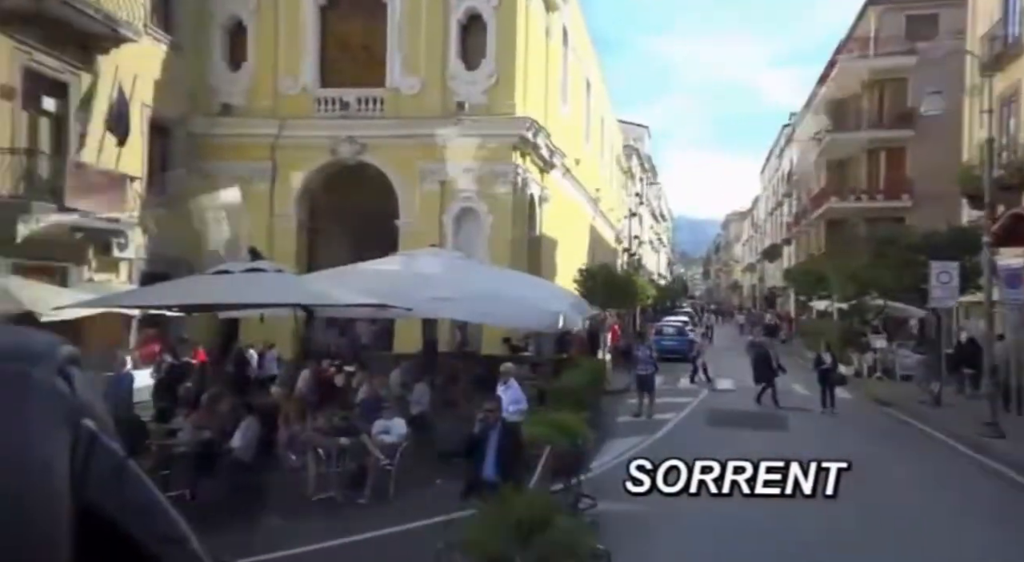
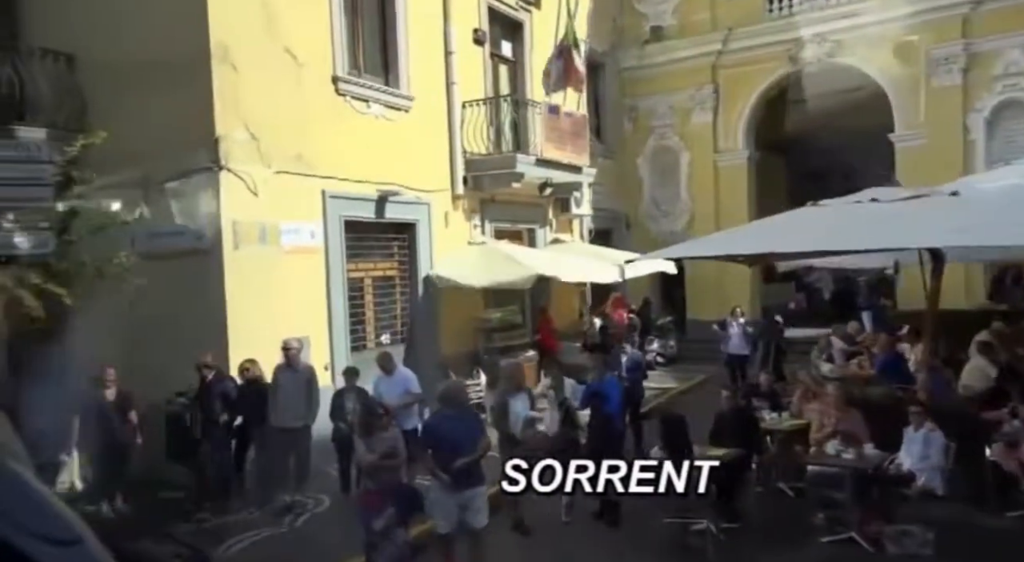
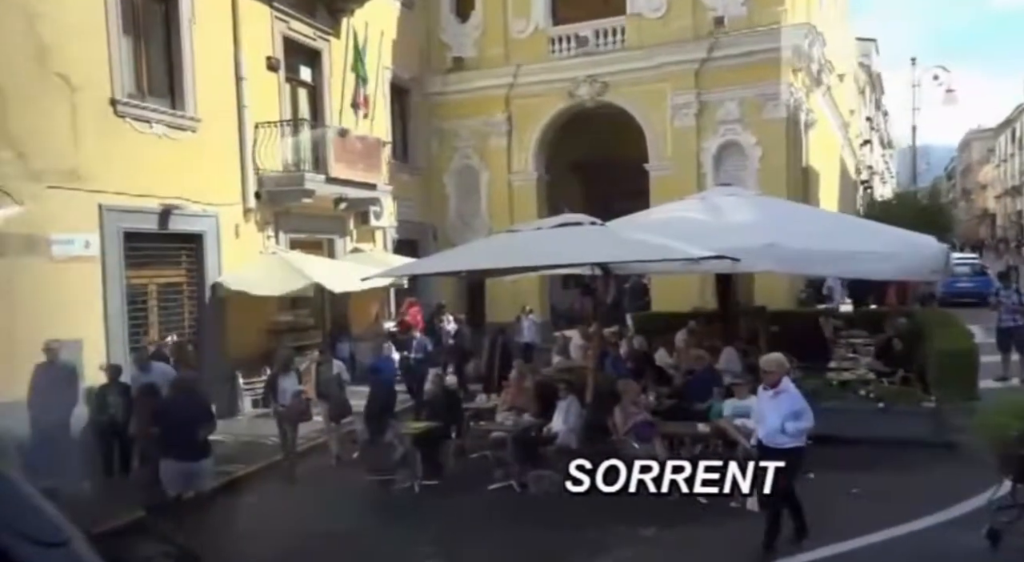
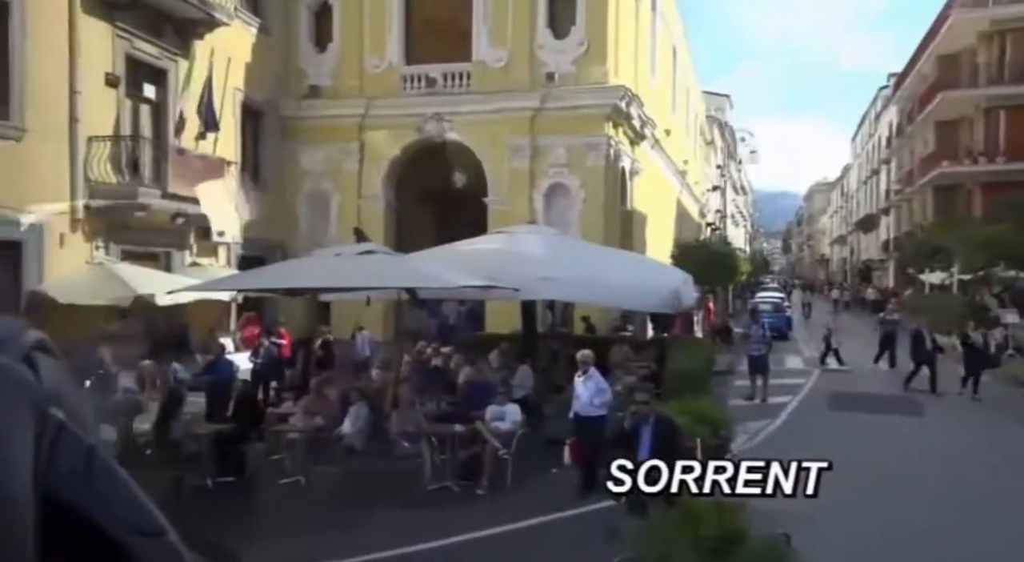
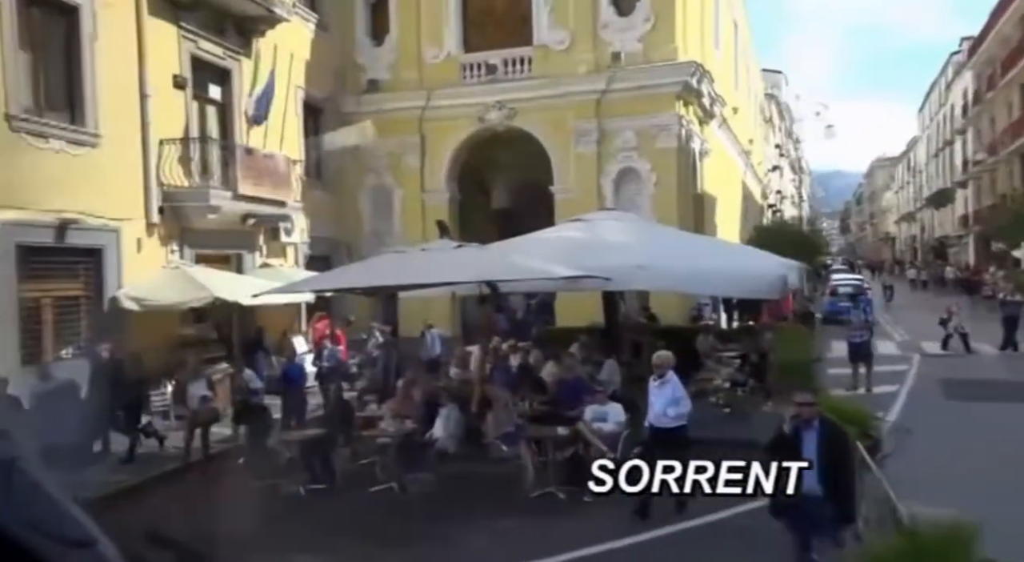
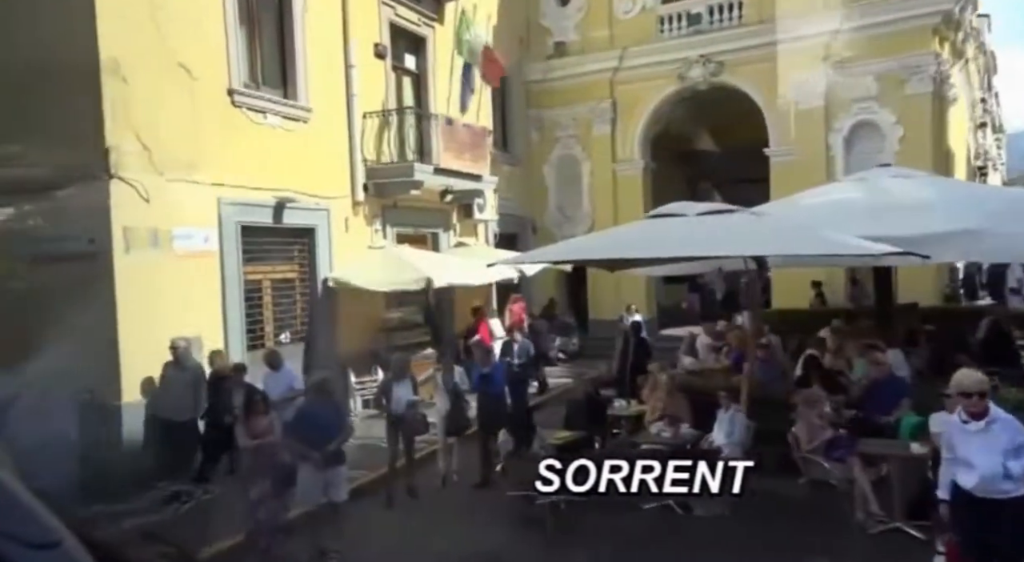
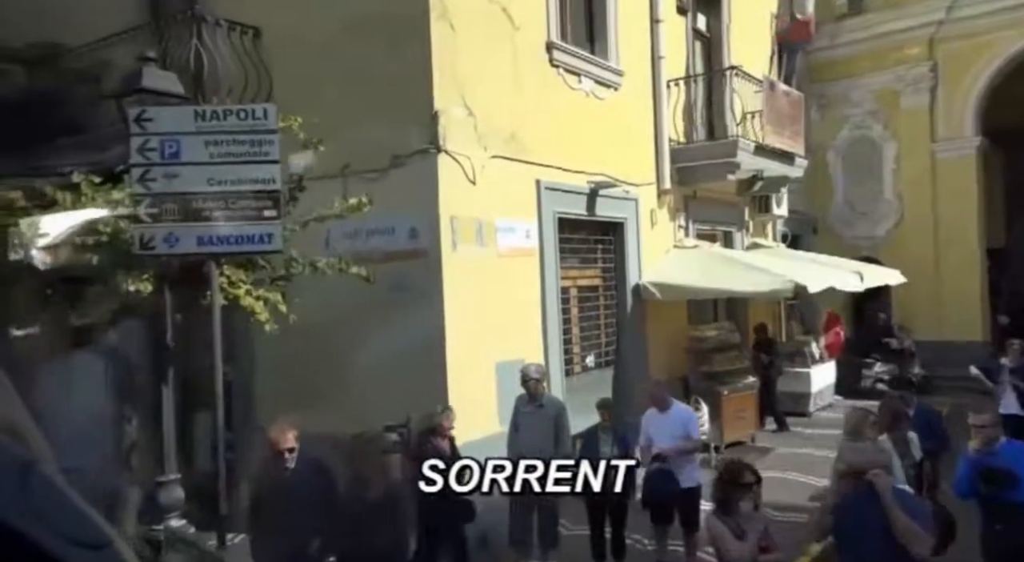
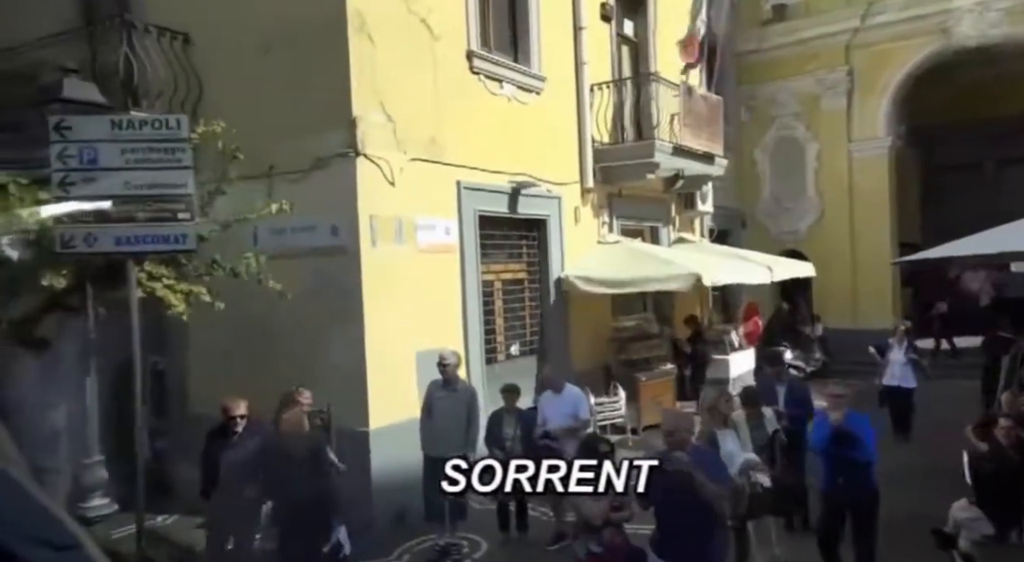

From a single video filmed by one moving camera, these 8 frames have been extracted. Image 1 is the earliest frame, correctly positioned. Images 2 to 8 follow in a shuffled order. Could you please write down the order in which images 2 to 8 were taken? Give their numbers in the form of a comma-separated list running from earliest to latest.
4, 5, 3, 6, 2, 8, 7
